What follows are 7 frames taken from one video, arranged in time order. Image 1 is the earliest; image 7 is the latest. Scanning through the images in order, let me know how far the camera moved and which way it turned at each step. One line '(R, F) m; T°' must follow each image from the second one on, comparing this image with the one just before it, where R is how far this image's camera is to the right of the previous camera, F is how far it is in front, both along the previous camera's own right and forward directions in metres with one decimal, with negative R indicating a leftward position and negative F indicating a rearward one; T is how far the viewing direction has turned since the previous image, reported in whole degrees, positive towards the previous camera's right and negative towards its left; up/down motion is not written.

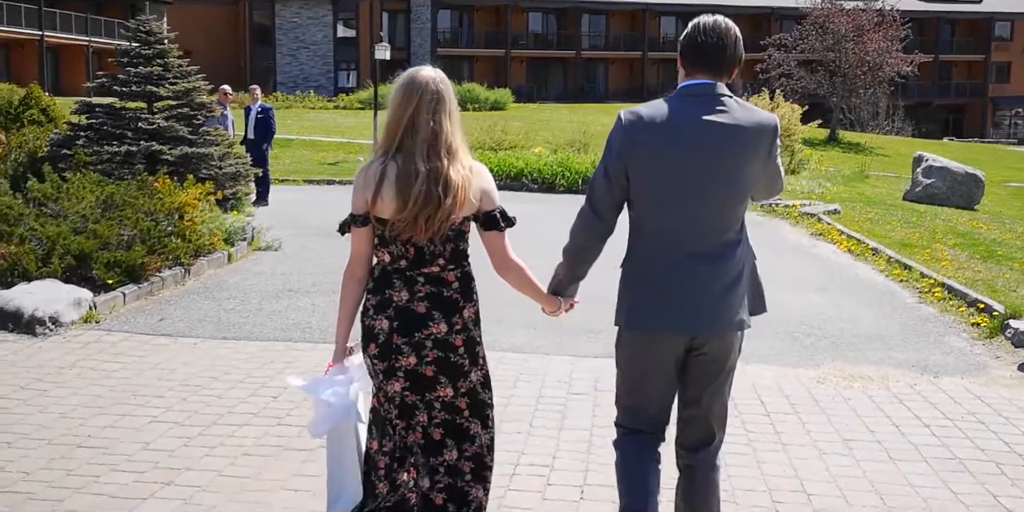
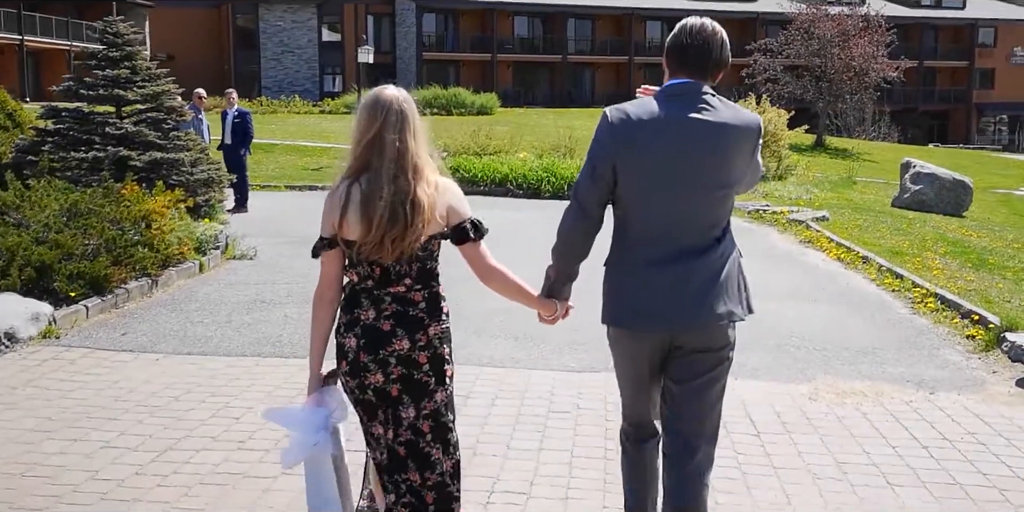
(+0.1, +0.3) m; +1°
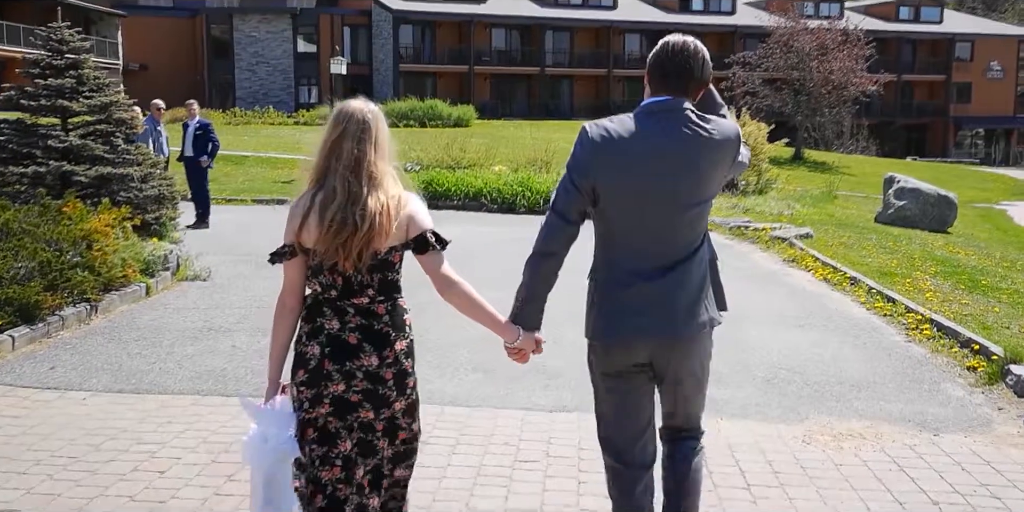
(+0.1, +0.6) m; +1°
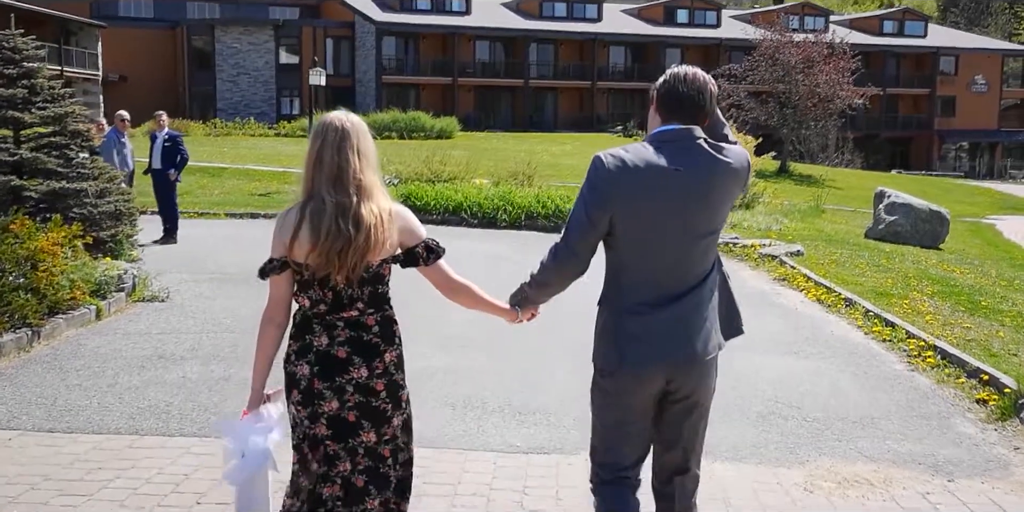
(+0.1, +0.6) m; +1°
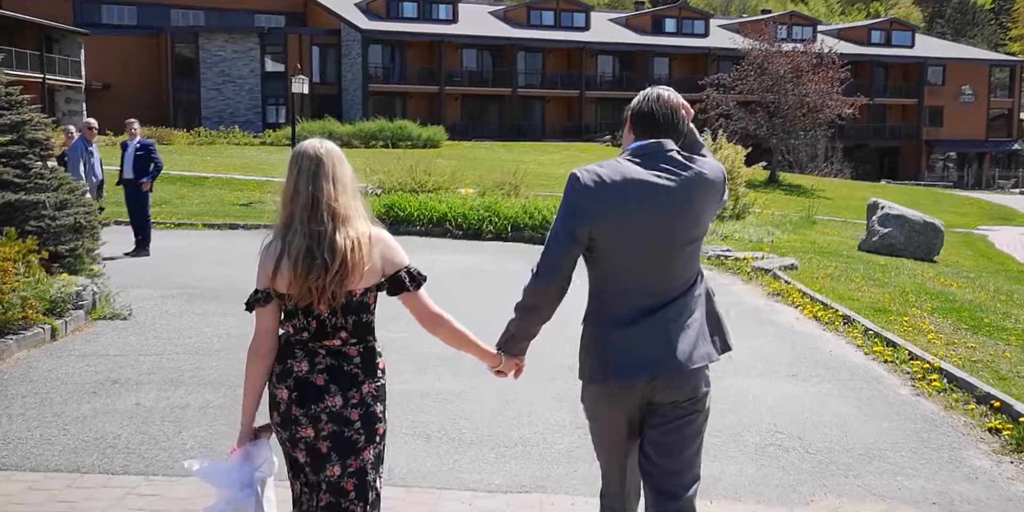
(+0.1, +0.5) m; +1°
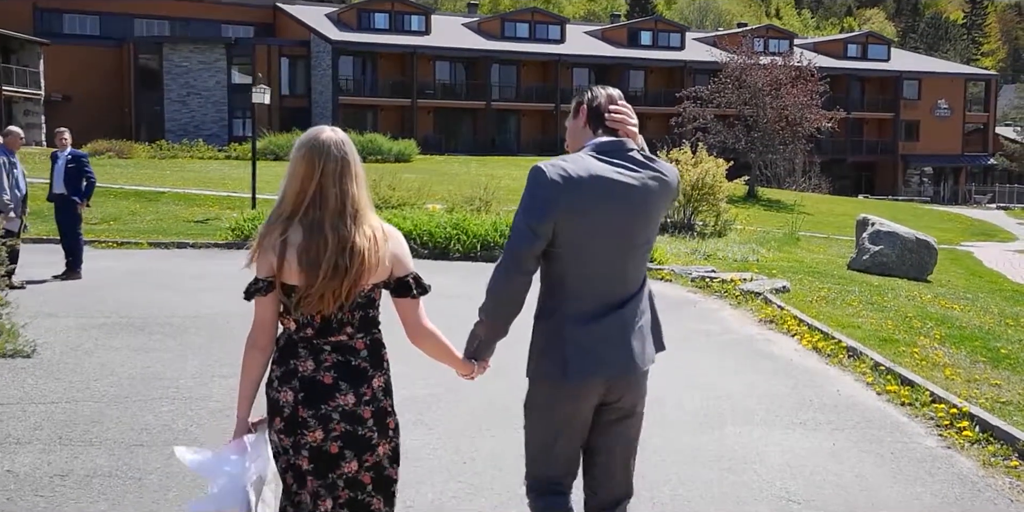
(+0.1, +1.2) m; +1°
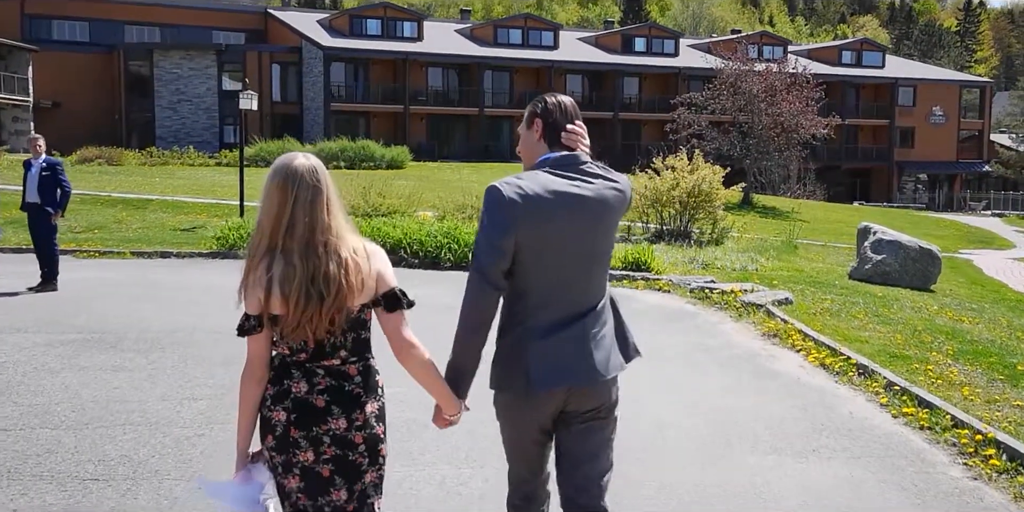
(0.0, +0.5) m; 0°
